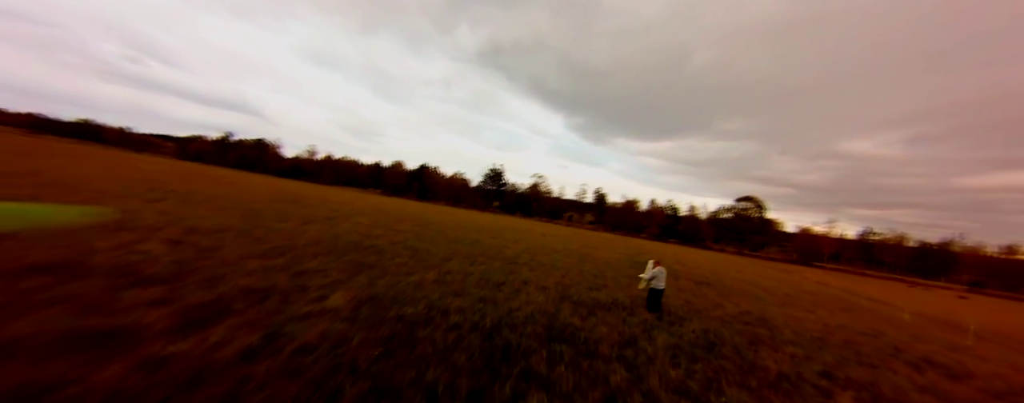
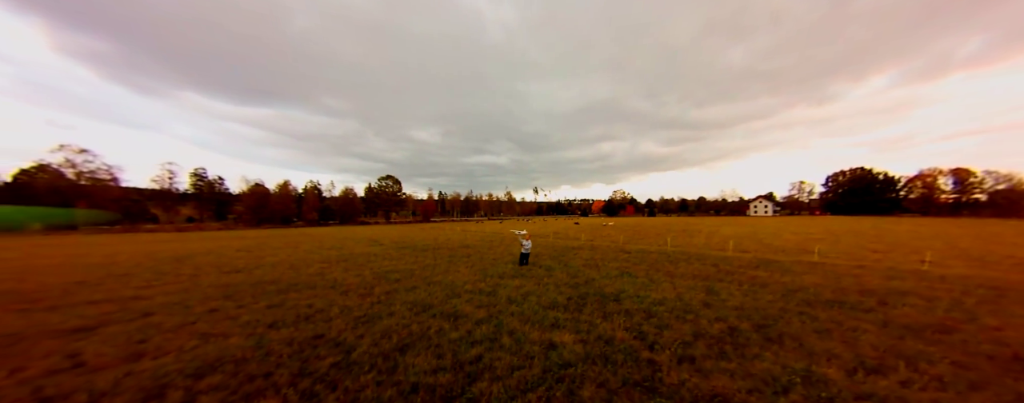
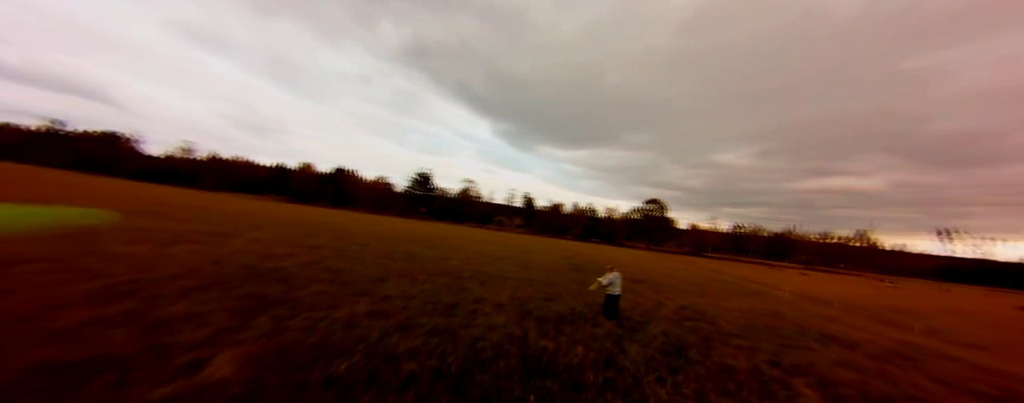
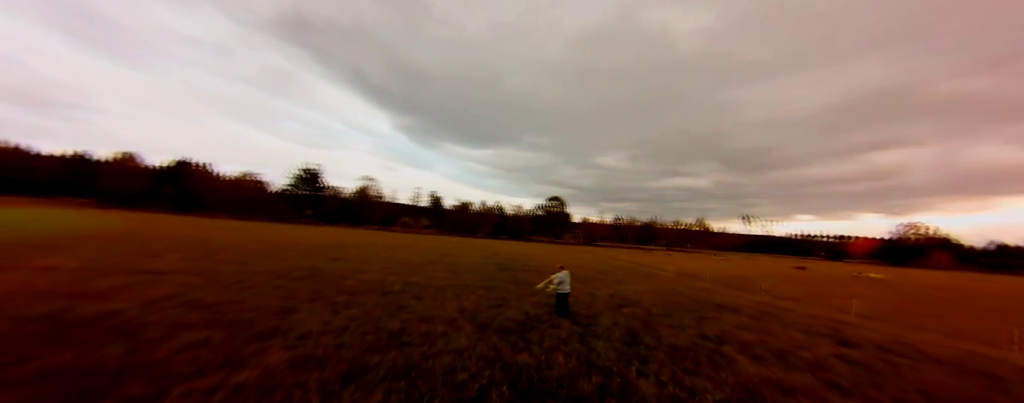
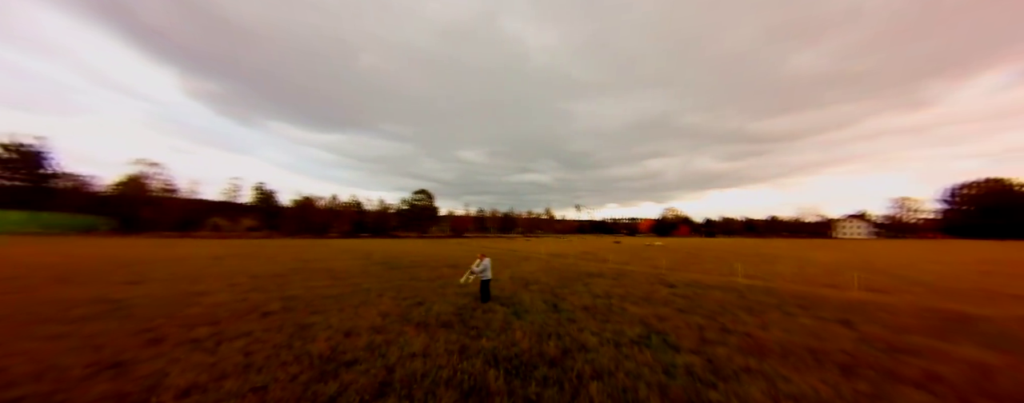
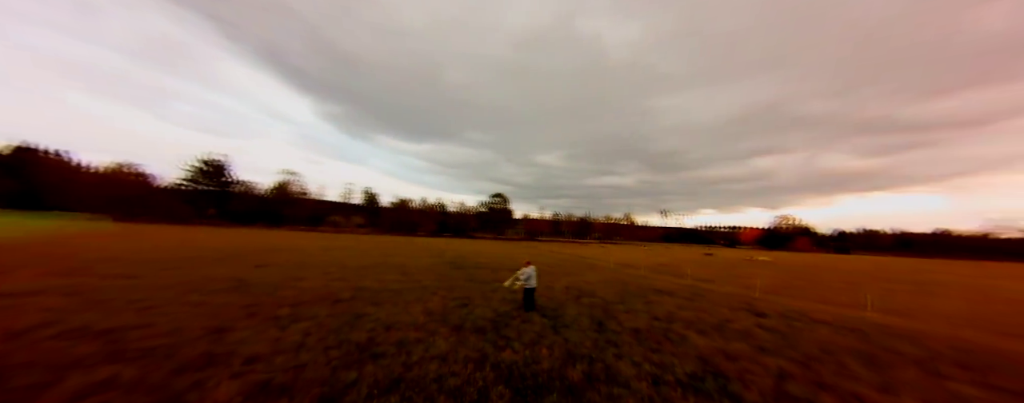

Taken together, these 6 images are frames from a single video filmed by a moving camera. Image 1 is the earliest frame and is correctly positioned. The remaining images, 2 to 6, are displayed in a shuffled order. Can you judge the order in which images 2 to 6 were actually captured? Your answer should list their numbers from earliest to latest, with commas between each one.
3, 4, 6, 5, 2
